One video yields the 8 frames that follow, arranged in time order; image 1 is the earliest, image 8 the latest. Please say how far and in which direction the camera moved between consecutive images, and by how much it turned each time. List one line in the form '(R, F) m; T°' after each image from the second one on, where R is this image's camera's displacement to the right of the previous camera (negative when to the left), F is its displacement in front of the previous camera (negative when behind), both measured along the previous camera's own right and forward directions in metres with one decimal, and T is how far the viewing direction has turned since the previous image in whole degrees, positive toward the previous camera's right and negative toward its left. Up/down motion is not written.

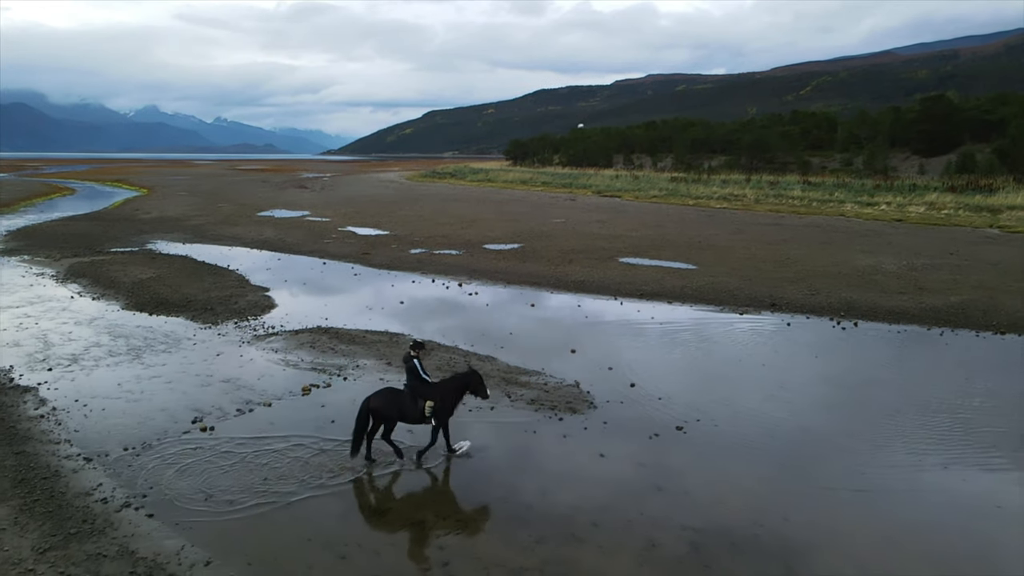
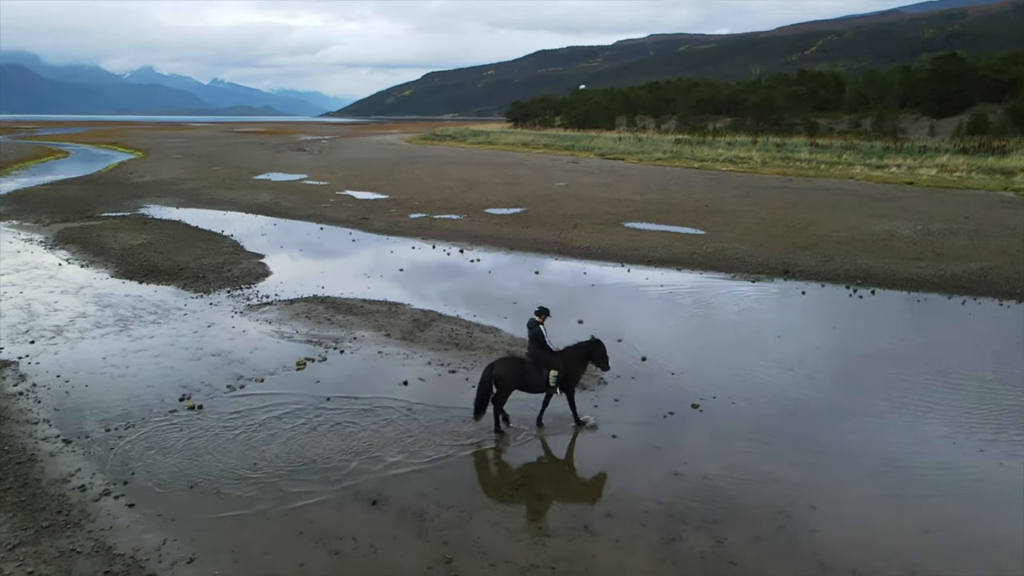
(-0.1, +0.6) m; 0°
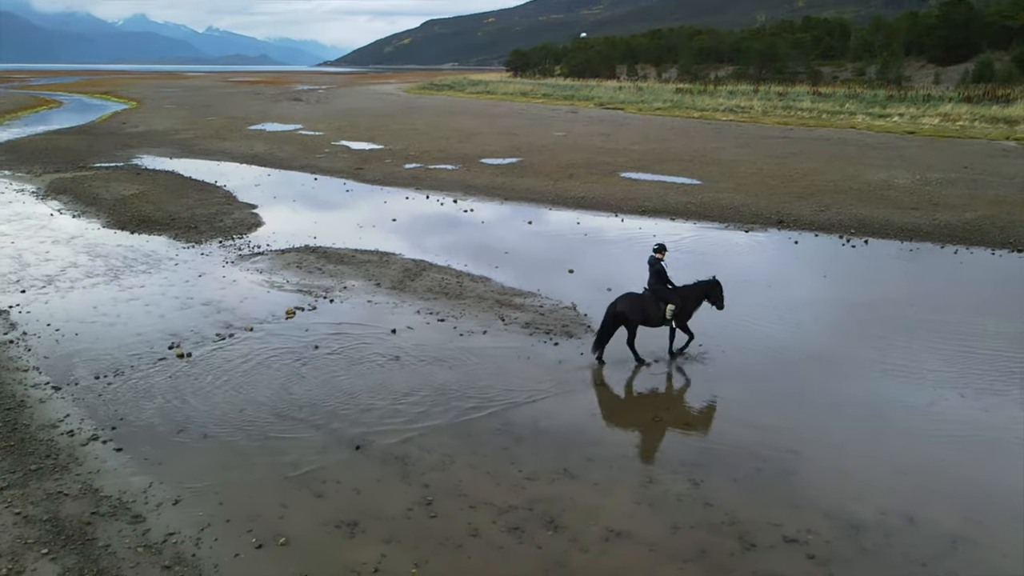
(+0.2, 0.0) m; 0°
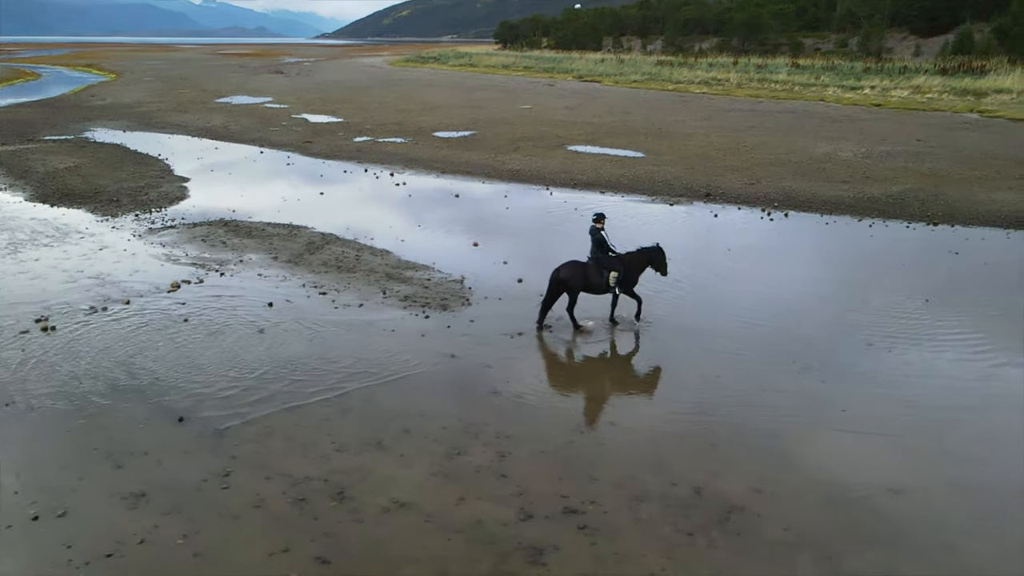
(+1.7, 0.0) m; 0°
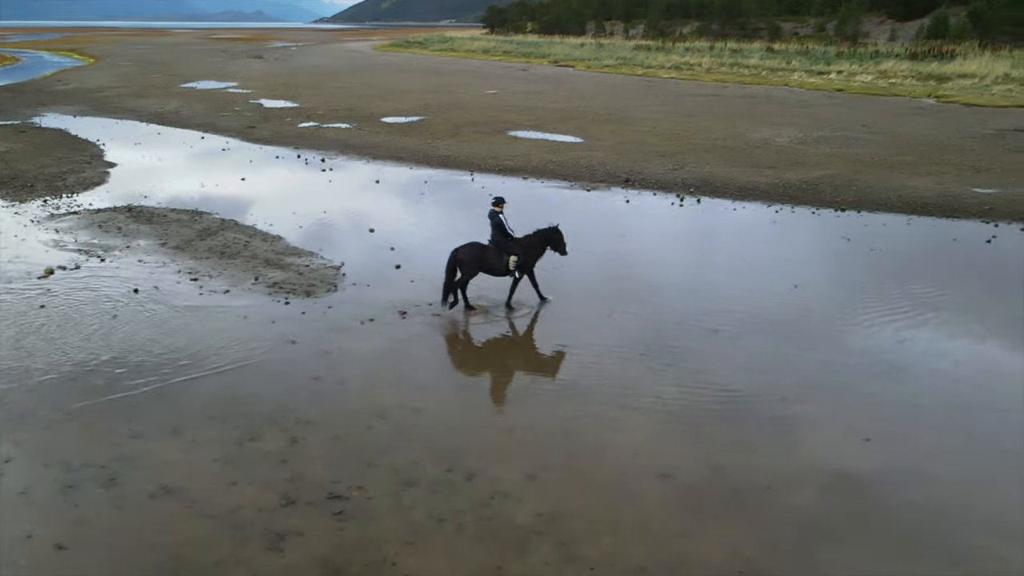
(+1.8, 0.0) m; 0°
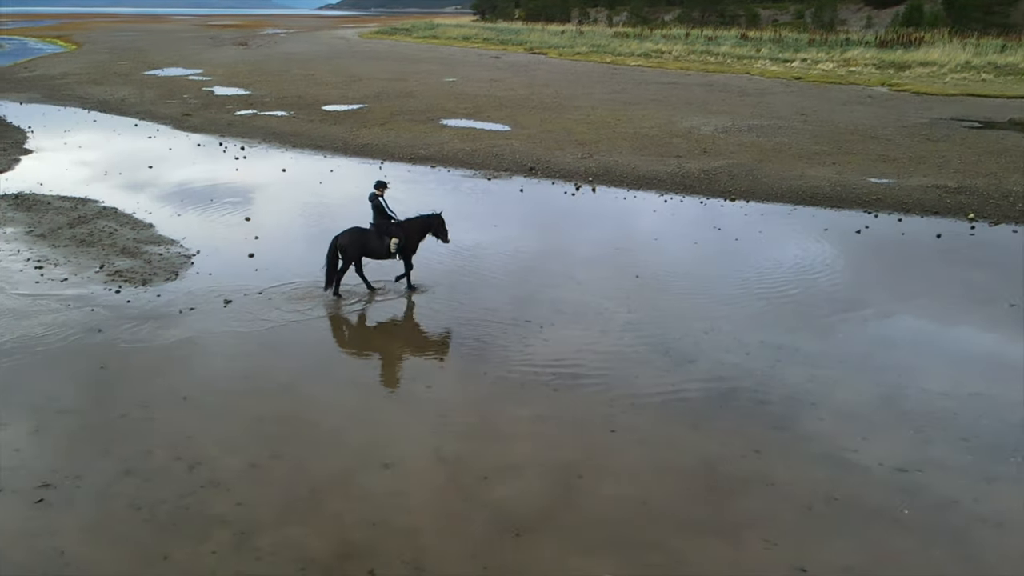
(+2.2, 0.0) m; 0°
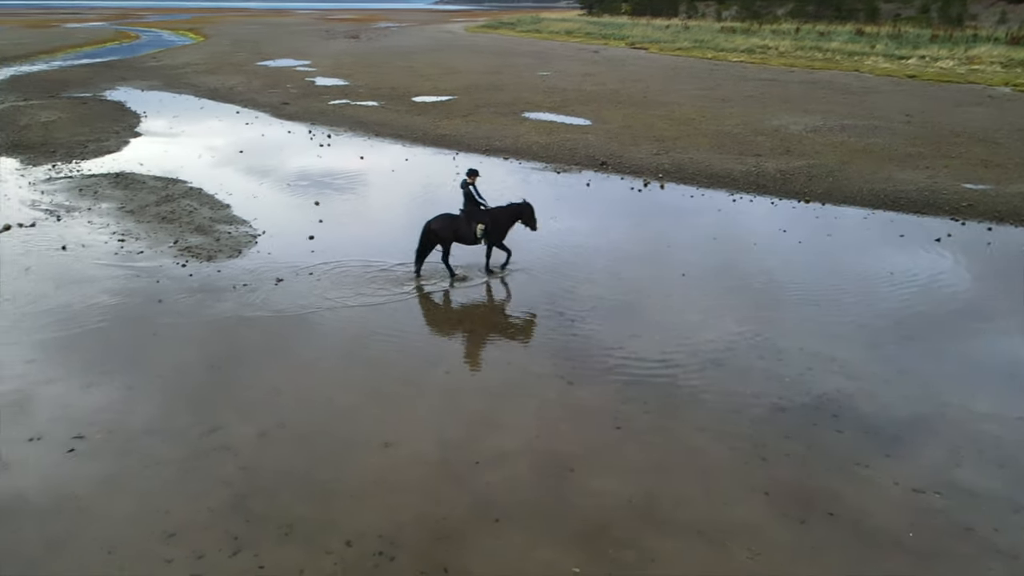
(+0.7, 0.0) m; -8°
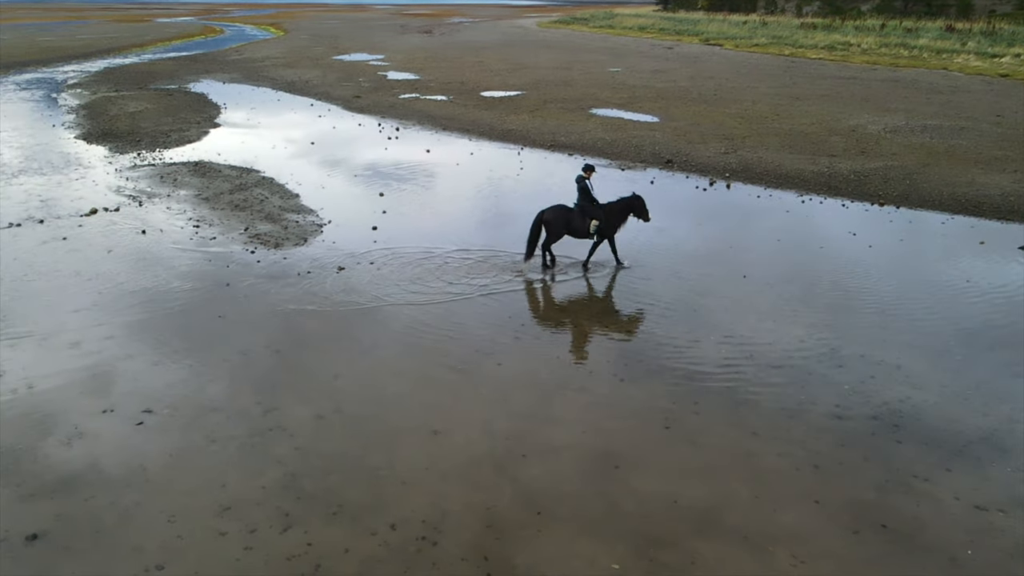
(+0.1, 0.0) m; -5°
